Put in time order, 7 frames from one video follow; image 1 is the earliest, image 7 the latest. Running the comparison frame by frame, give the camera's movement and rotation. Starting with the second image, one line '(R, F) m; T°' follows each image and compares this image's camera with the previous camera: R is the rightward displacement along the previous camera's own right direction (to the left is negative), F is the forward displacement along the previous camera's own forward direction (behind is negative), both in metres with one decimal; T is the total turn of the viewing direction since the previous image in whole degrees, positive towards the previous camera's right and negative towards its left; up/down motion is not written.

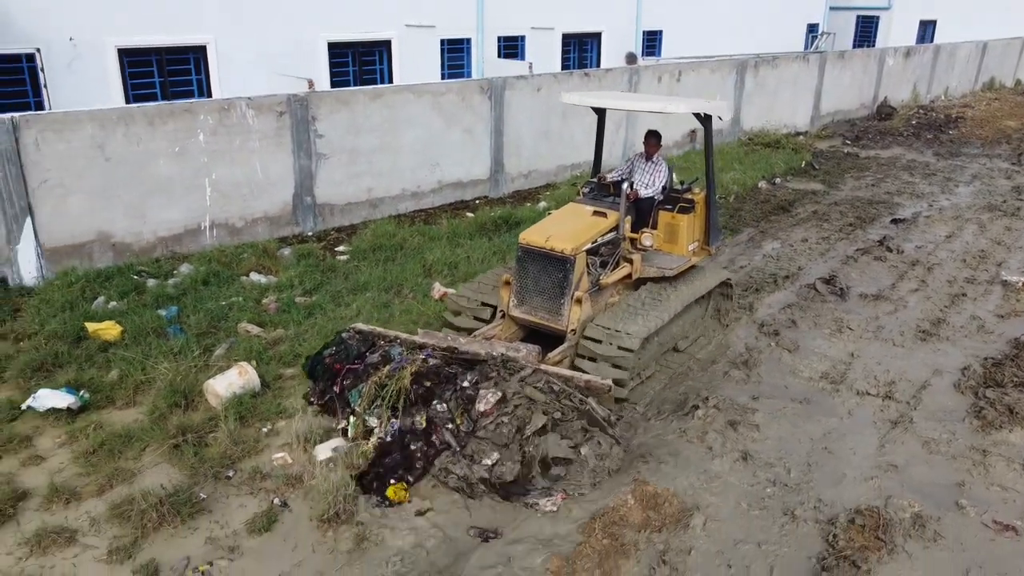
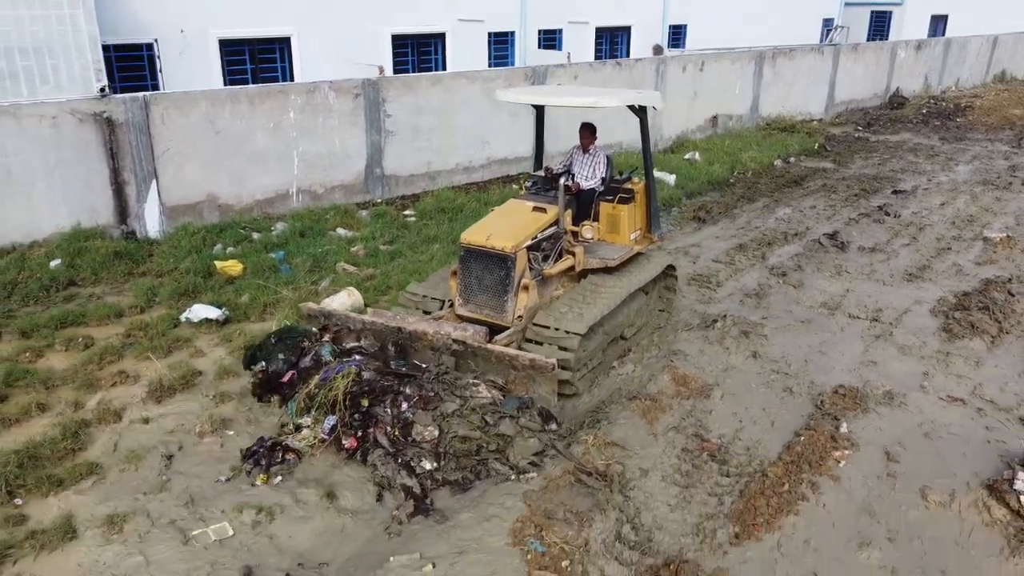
(-0.3, -1.4) m; -1°
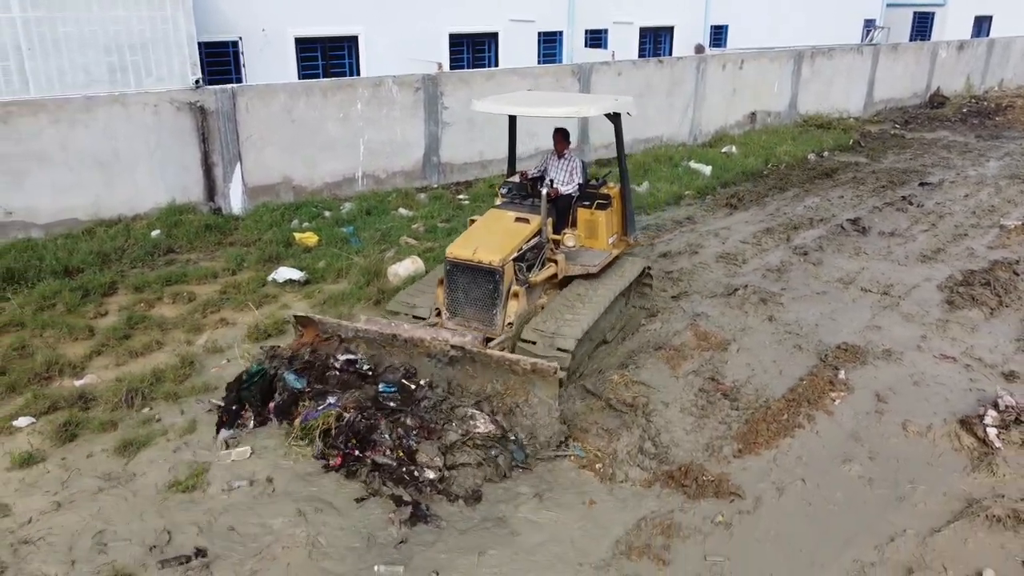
(0.0, -1.0) m; -3°
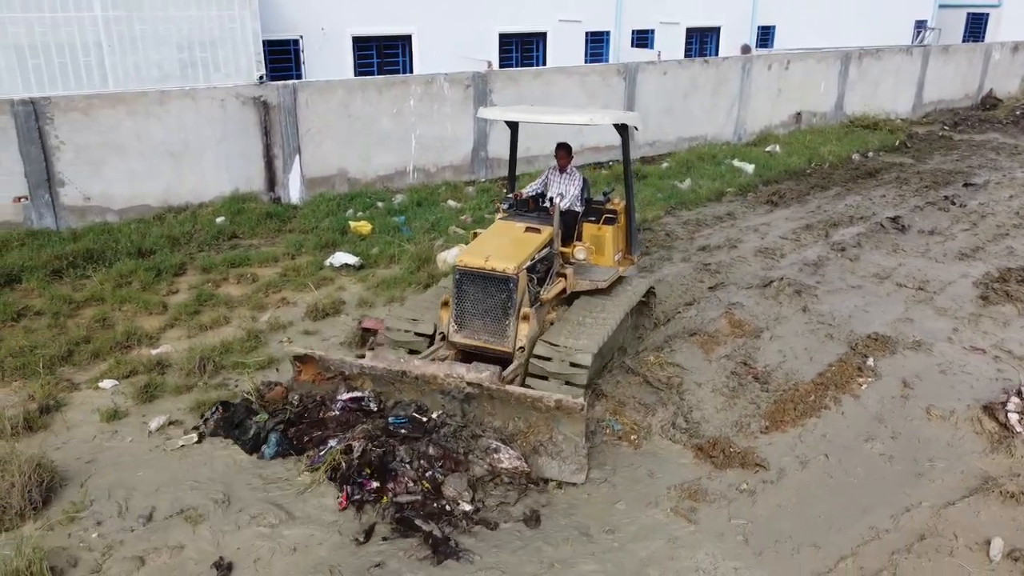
(0.0, -0.4) m; -3°
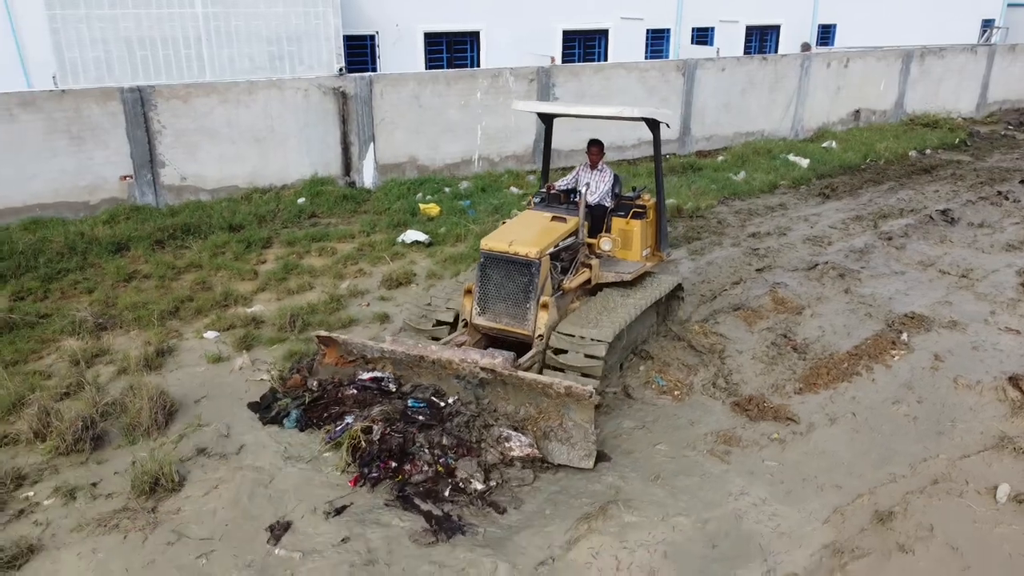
(0.0, -0.6) m; -4°
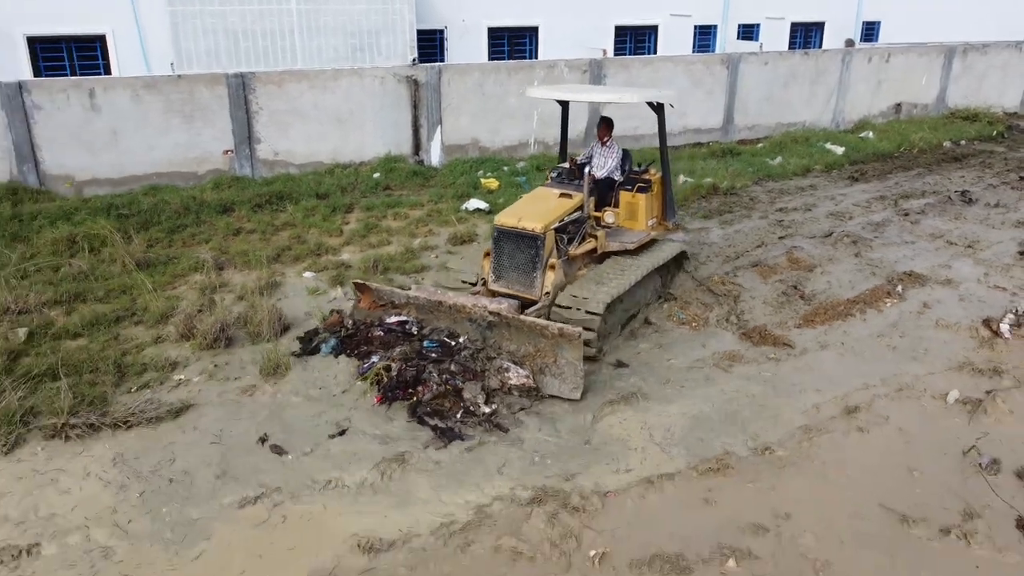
(+0.1, -1.3) m; -4°
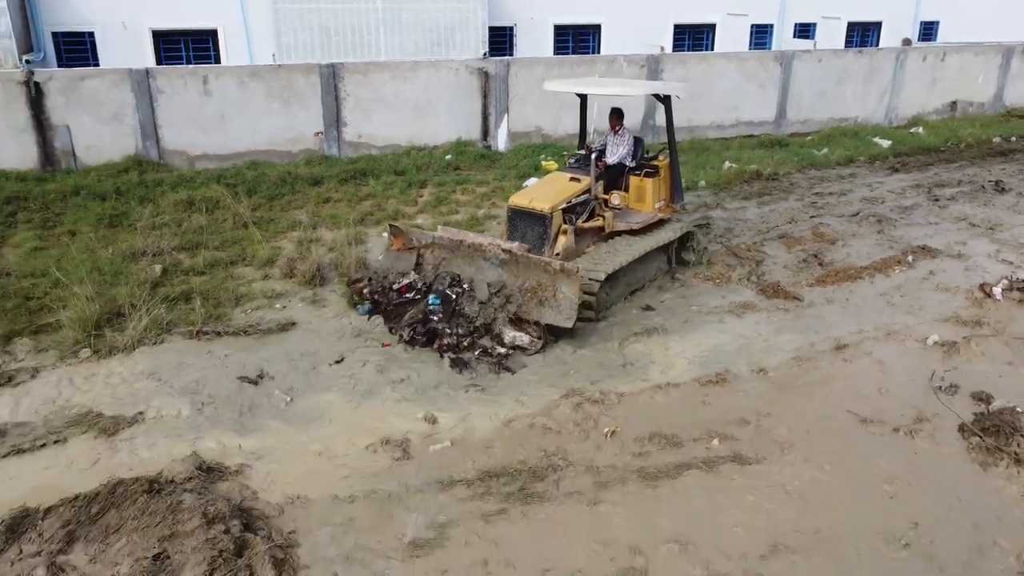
(+0.2, -1.2) m; -5°
